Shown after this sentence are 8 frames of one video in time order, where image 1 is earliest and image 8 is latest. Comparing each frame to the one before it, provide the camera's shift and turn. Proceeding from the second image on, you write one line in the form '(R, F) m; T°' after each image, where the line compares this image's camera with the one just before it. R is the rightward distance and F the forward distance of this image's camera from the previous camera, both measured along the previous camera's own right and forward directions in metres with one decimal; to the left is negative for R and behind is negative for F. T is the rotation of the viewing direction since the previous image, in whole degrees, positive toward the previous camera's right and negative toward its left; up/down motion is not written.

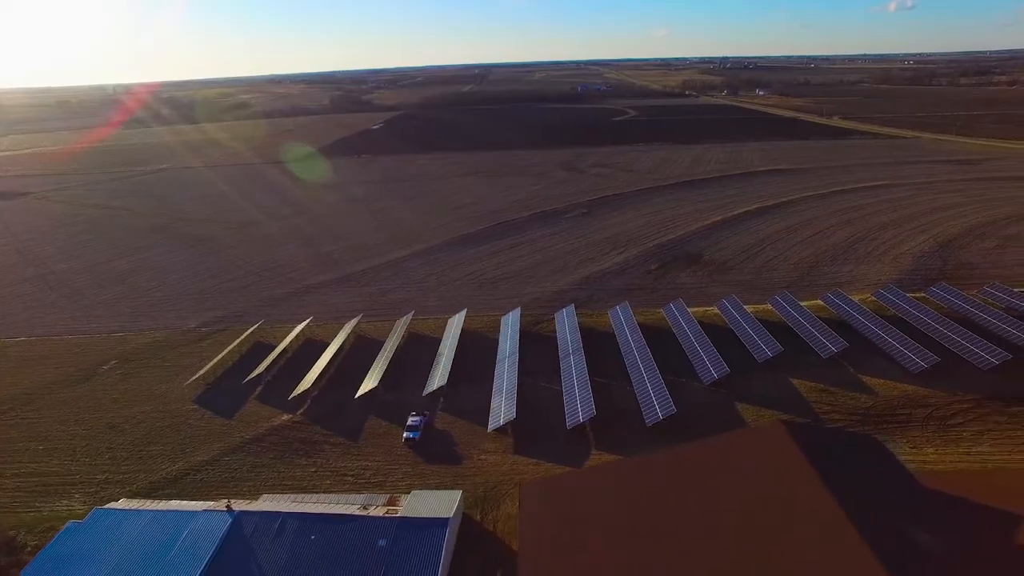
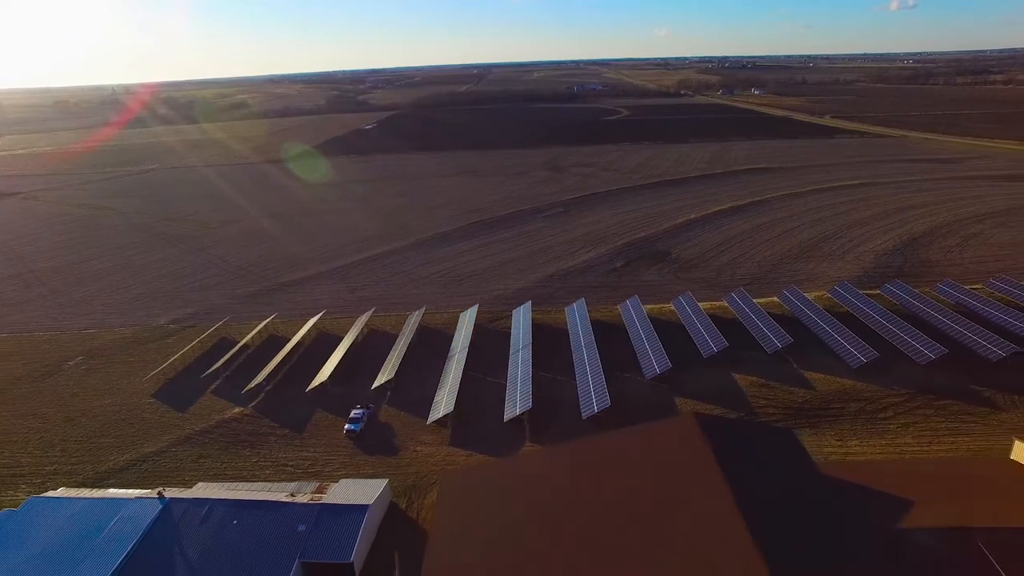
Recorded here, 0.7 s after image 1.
(+2.8, -0.5) m; 0°
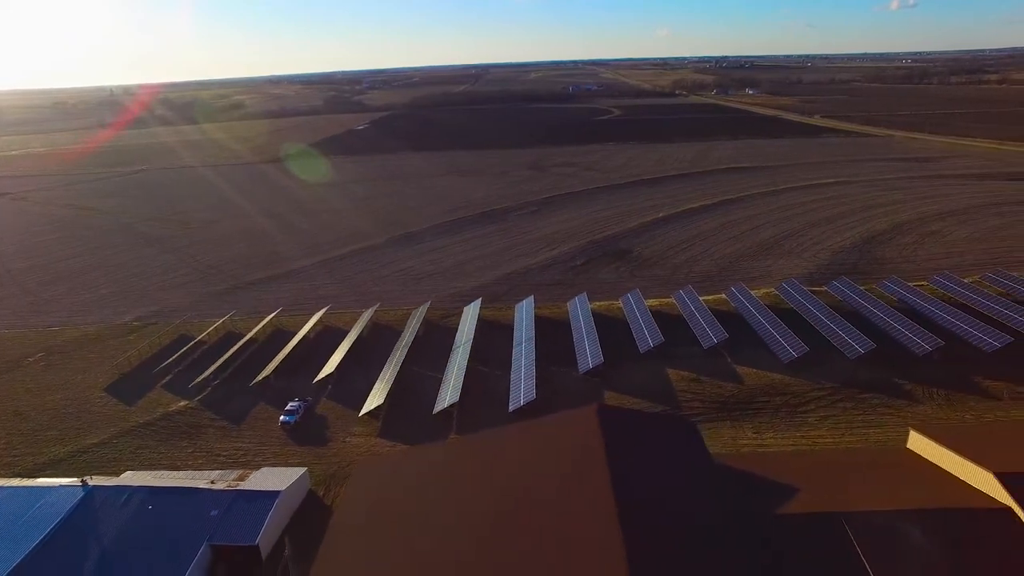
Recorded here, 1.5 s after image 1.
(+3.3, -0.6) m; 0°
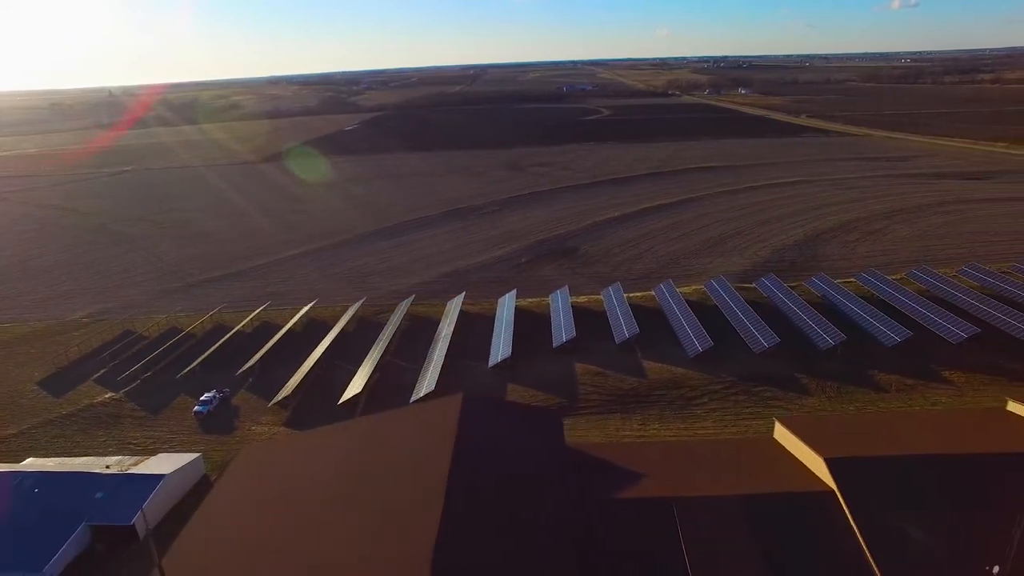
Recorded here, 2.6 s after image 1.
(+4.7, -0.8) m; 0°
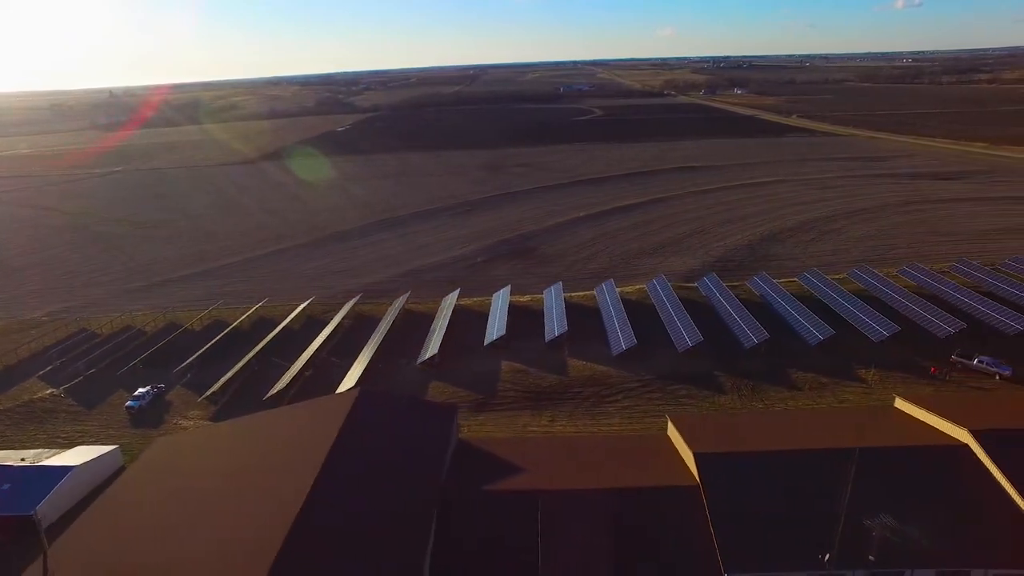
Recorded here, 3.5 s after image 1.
(+4.0, -0.5) m; 0°
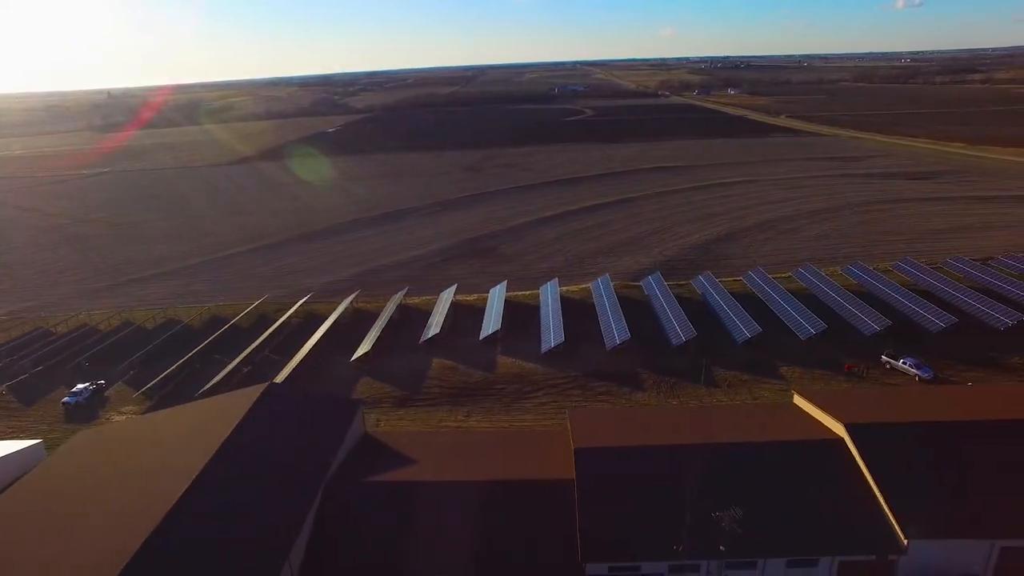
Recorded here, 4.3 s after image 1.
(+3.7, -0.5) m; 0°
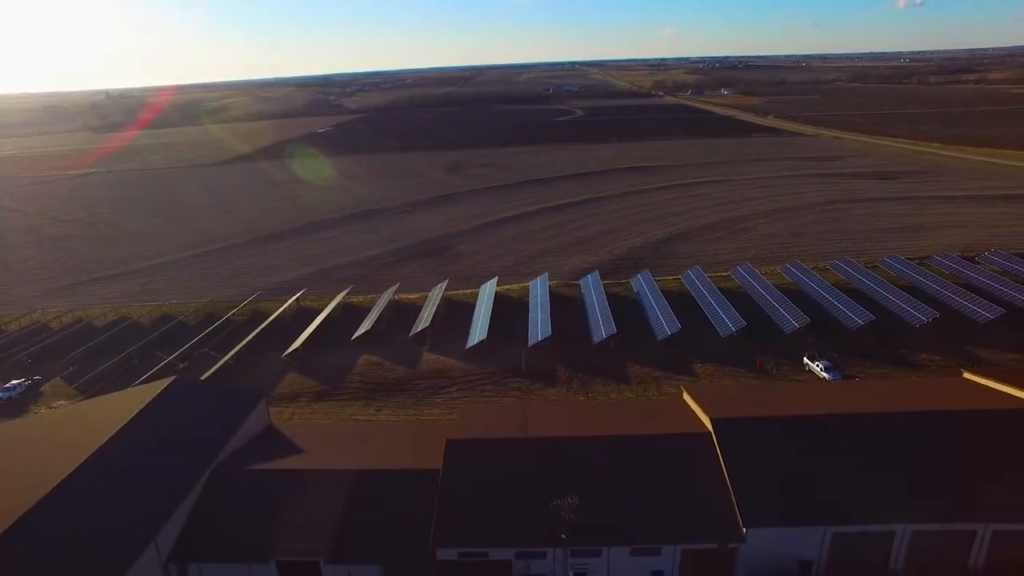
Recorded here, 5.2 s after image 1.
(+4.2, -0.6) m; 0°
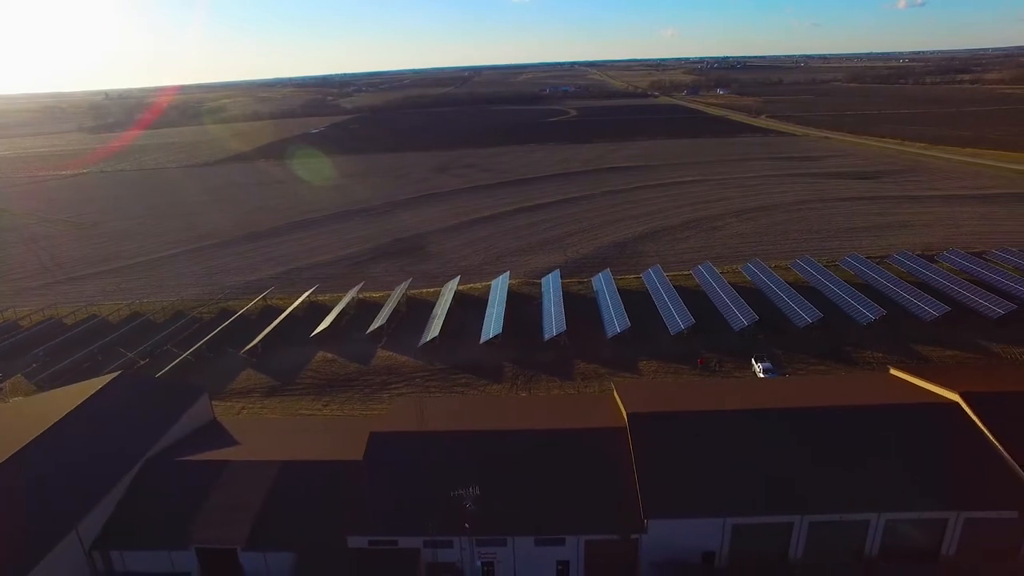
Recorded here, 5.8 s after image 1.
(+2.7, -0.4) m; 0°
